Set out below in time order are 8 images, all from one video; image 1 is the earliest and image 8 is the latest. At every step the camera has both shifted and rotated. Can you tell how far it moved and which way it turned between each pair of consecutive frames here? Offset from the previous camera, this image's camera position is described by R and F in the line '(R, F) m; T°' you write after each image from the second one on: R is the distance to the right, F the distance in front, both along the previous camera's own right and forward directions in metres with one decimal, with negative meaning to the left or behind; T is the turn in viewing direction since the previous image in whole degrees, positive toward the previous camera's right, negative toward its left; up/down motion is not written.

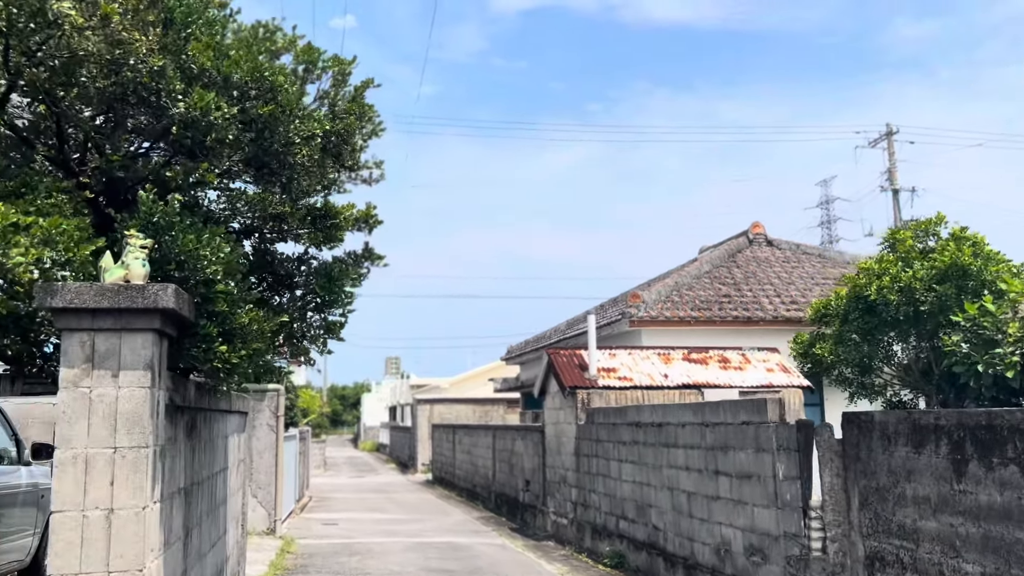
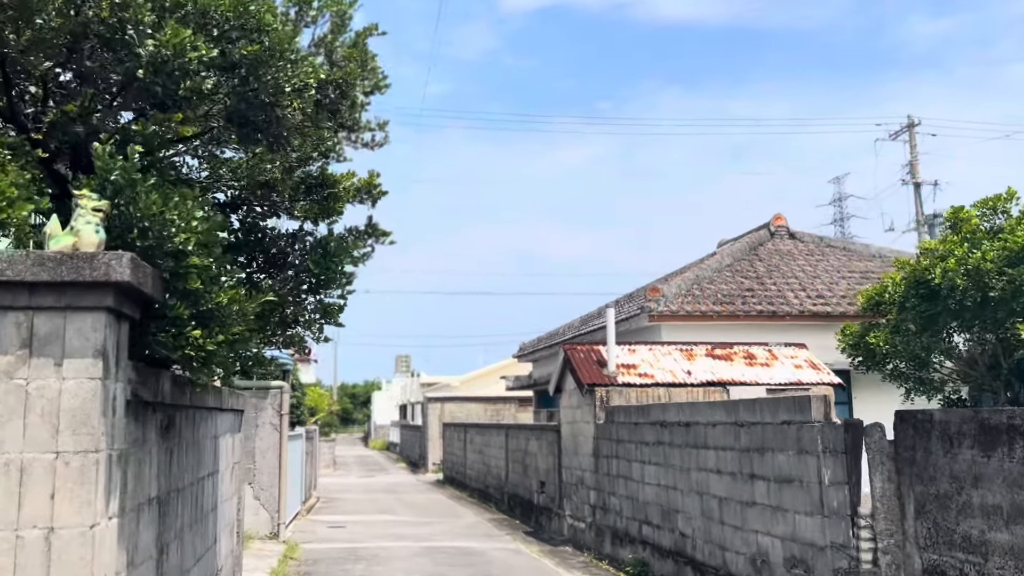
(-0.1, +0.6) m; -1°
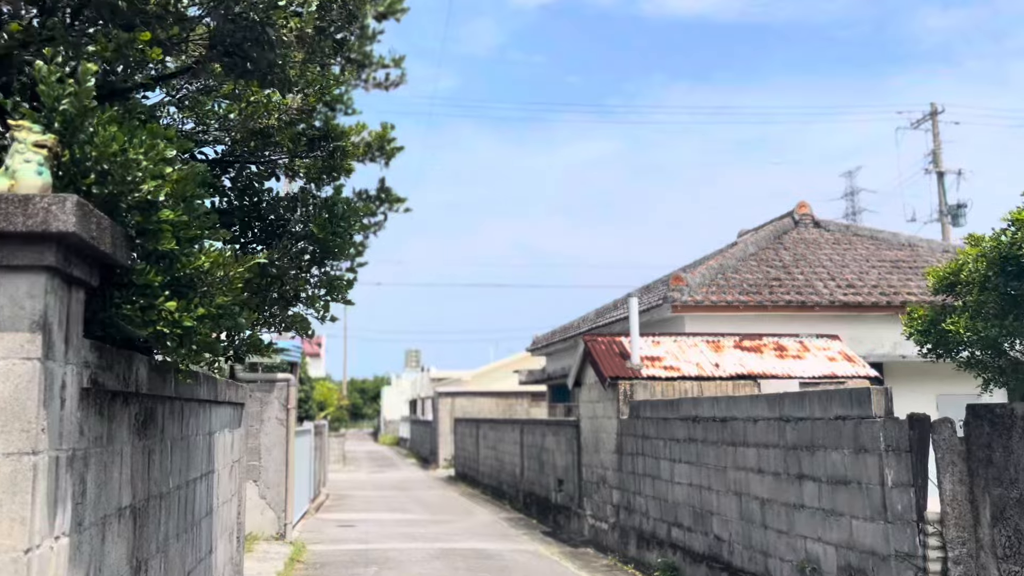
(-0.1, +0.6) m; -1°
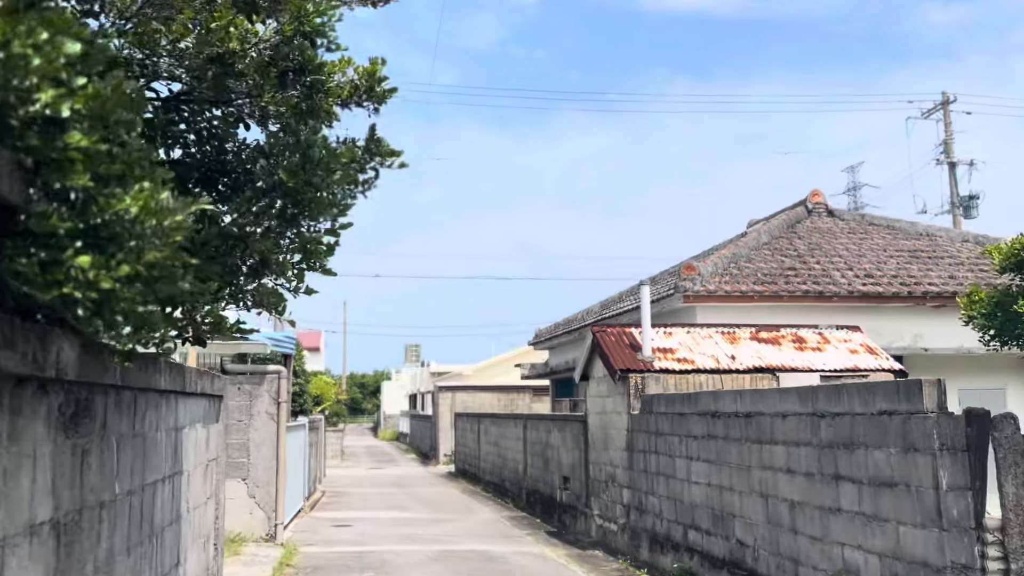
(-0.1, +0.6) m; 0°
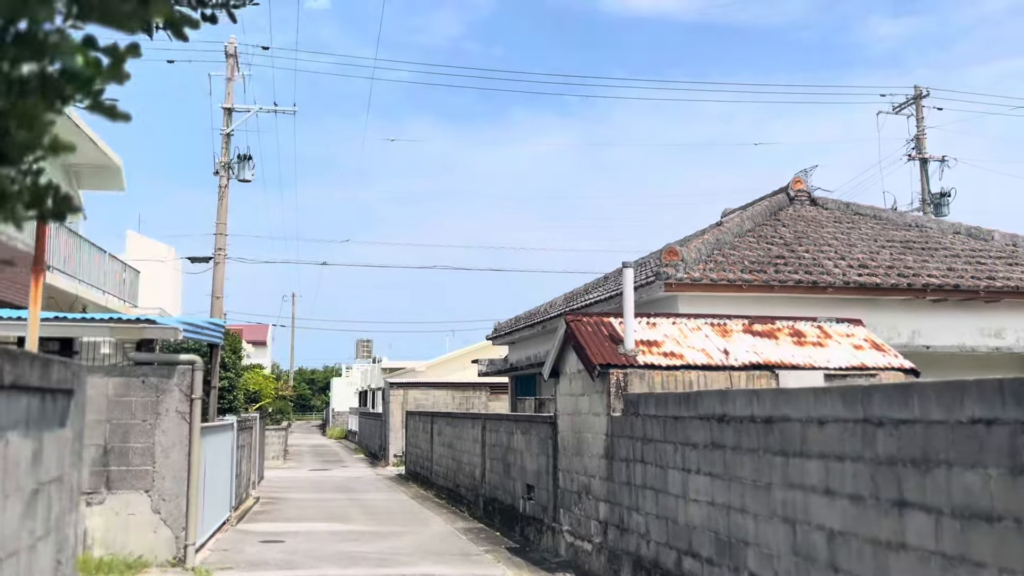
(-0.1, +1.5) m; +3°
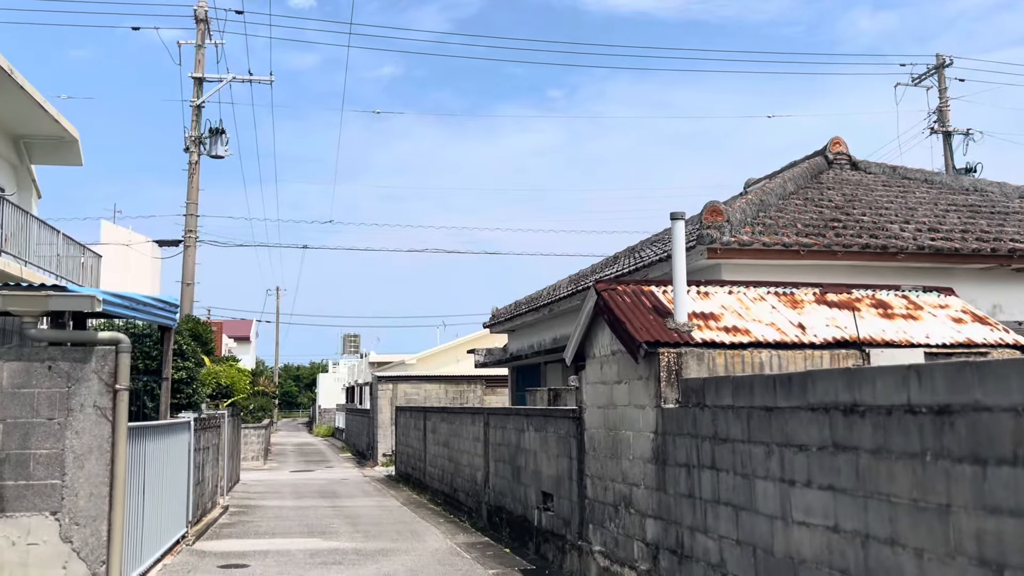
(-0.3, +2.0) m; +1°
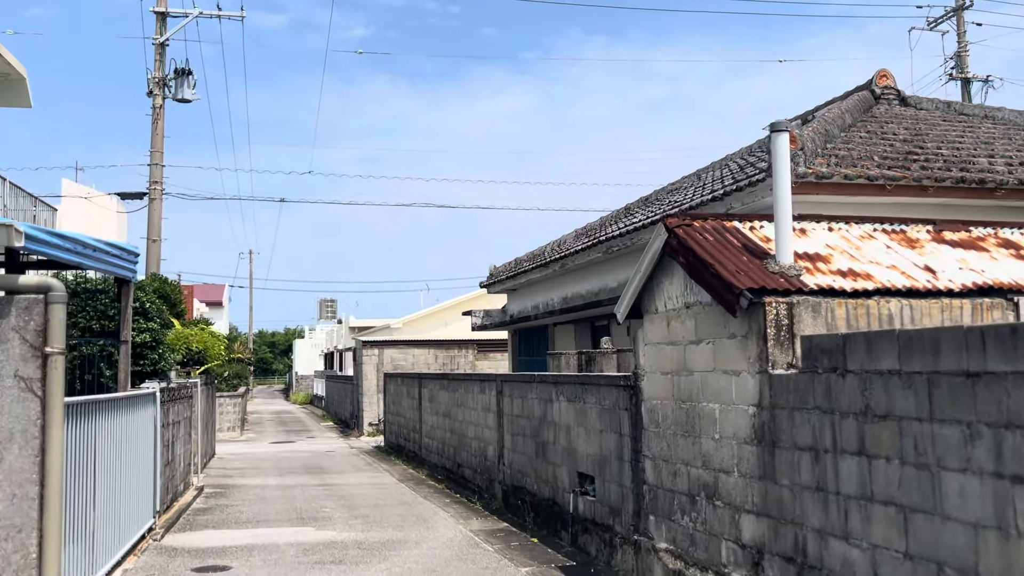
(-0.6, +1.6) m; +2°
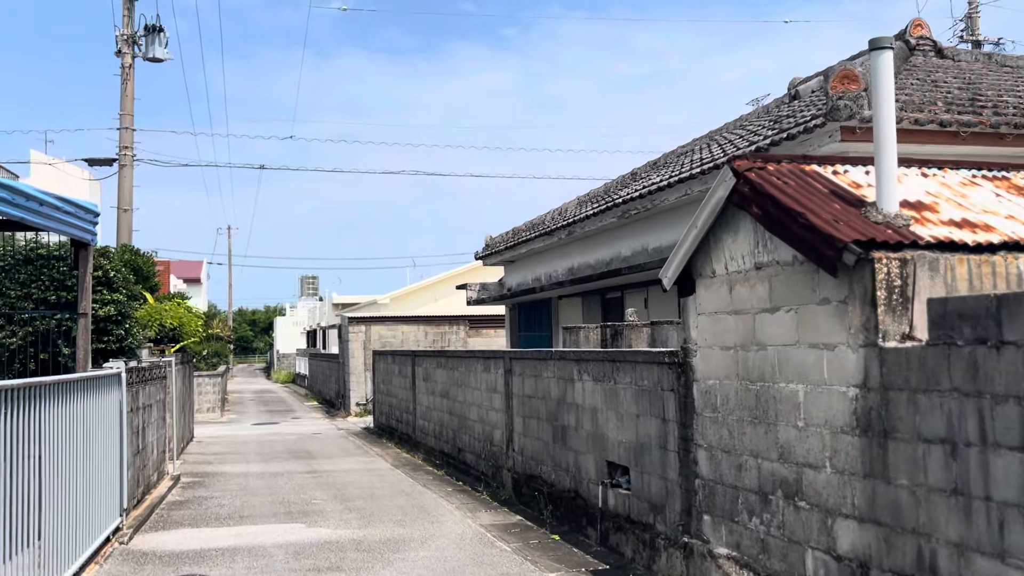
(-0.3, +1.1) m; +1°
